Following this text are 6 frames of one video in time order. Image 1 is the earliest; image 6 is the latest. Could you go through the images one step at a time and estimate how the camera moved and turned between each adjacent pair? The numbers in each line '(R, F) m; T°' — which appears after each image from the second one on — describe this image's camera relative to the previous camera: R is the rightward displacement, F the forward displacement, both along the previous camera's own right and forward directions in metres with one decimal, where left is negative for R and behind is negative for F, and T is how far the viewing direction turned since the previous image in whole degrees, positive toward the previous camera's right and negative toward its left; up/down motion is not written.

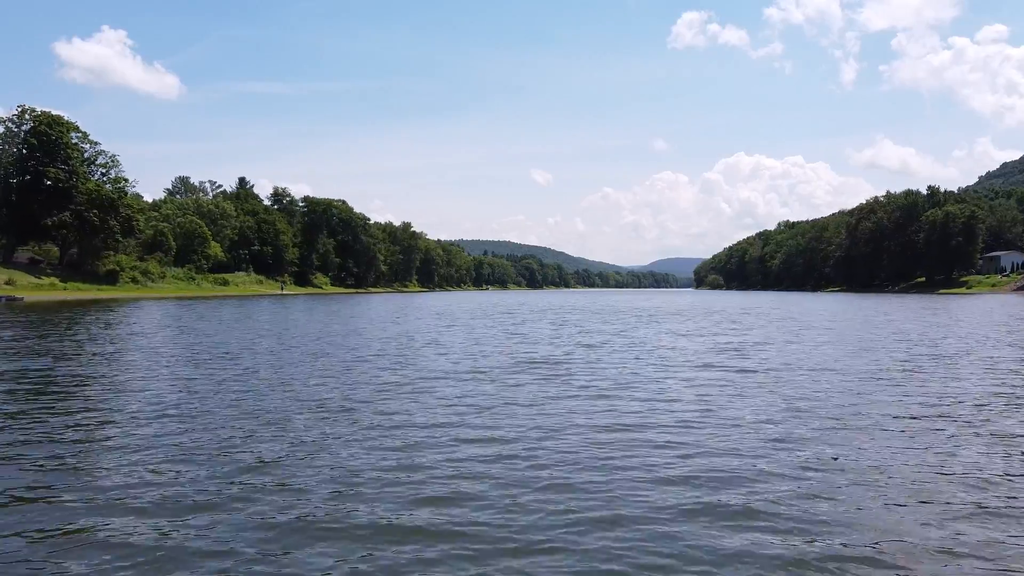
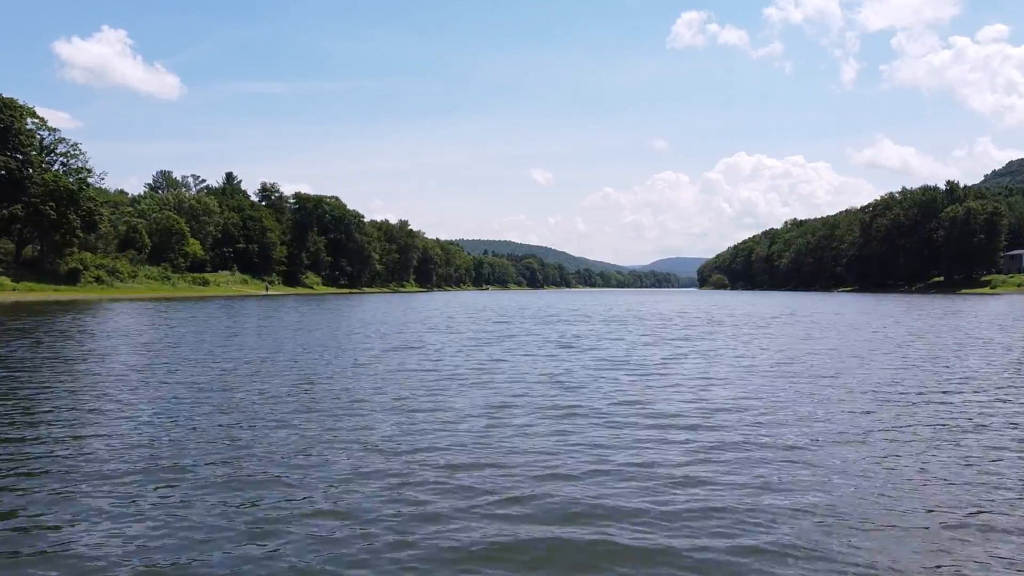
(+0.2, +4.3) m; 0°
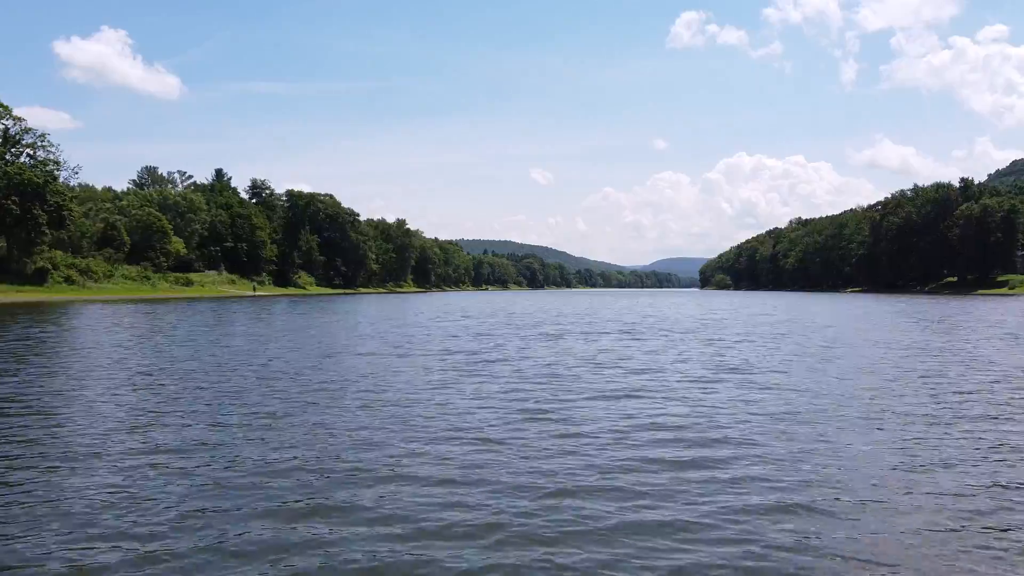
(+0.1, +3.2) m; 0°
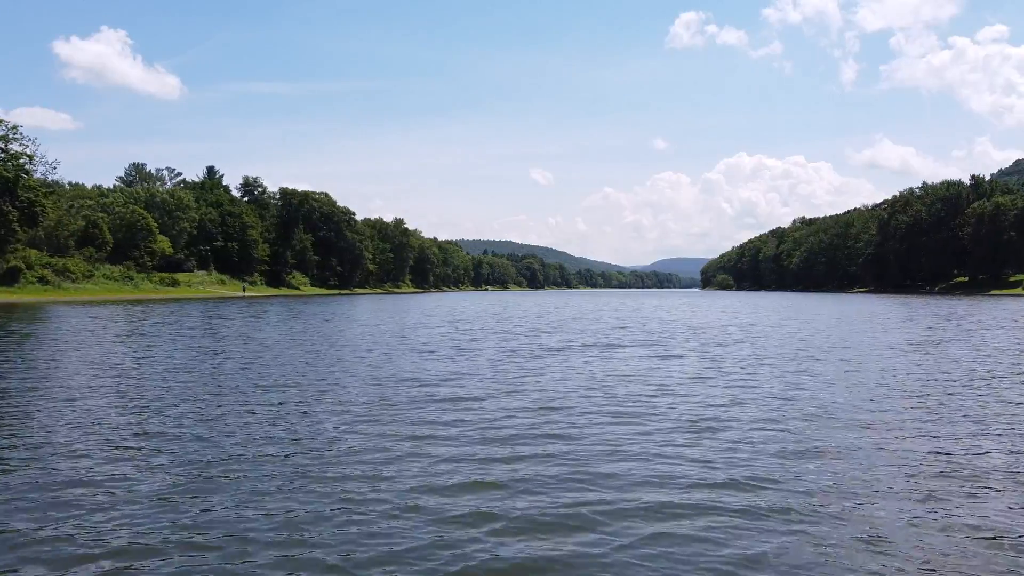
(+0.1, +2.4) m; 0°
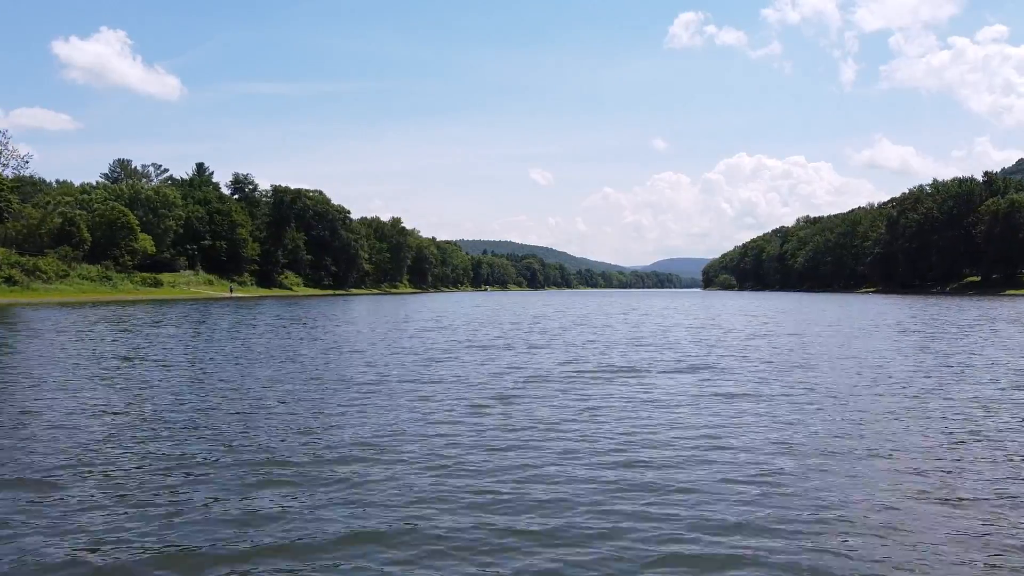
(+0.1, +2.7) m; 0°
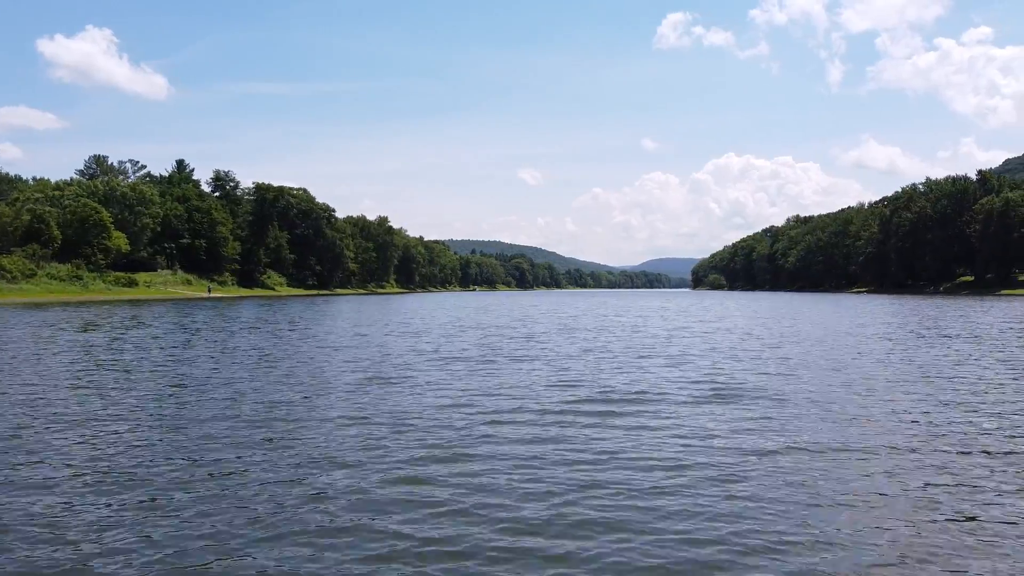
(+0.1, +1.7) m; +1°
